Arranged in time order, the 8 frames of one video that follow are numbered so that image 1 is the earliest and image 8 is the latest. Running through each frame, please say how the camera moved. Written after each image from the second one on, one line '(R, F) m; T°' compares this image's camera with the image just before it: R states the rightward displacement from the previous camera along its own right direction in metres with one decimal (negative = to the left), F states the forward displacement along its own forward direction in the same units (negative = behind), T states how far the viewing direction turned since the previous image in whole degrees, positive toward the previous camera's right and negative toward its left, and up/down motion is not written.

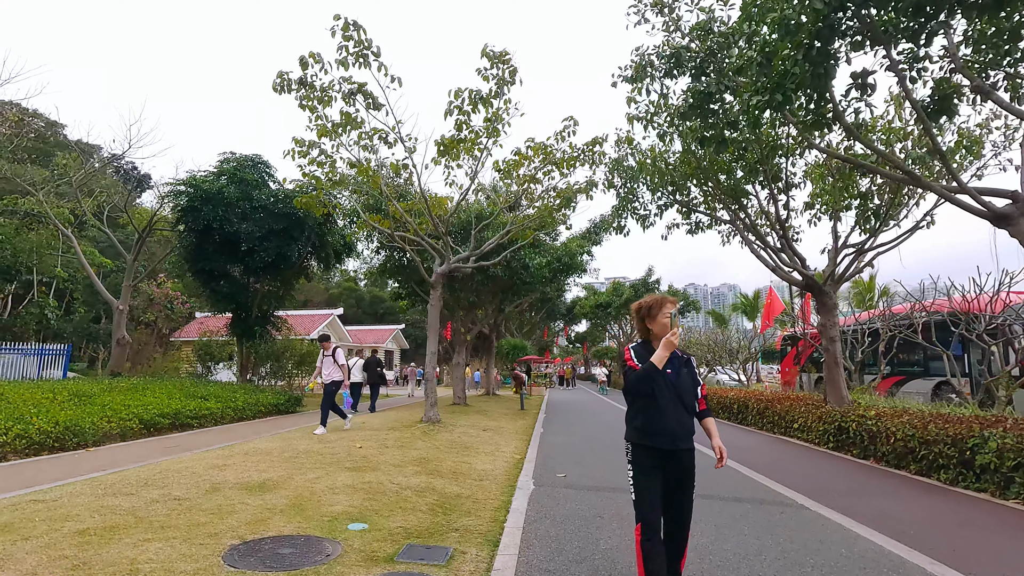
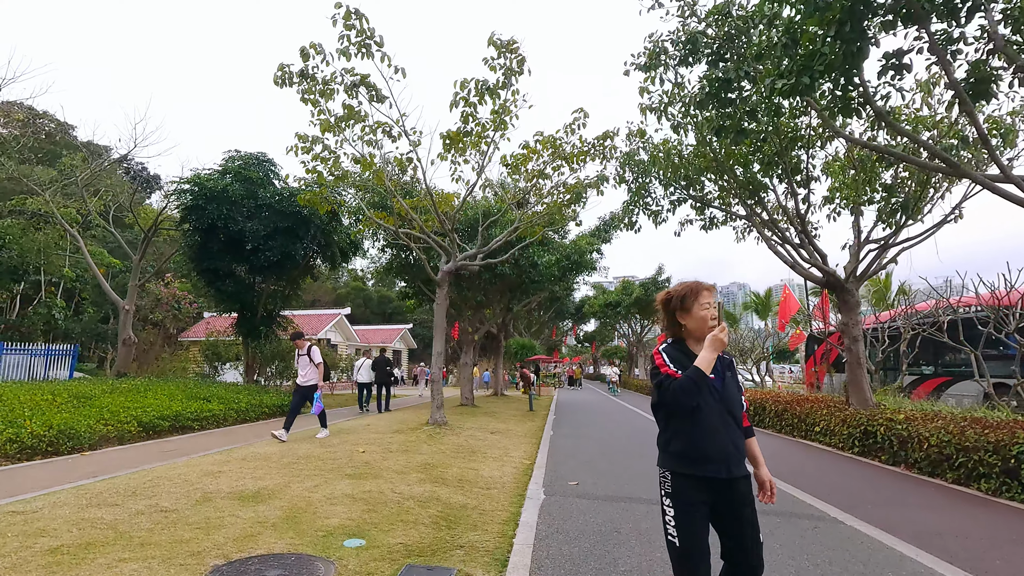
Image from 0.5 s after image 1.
(0.0, +0.4) m; -1°
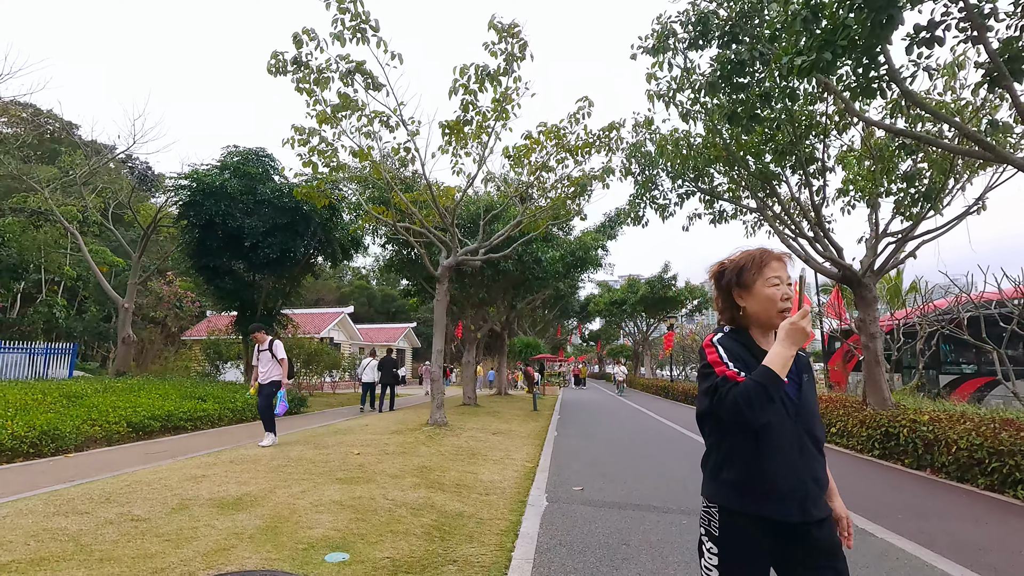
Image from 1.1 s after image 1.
(0.0, +0.4) m; 0°
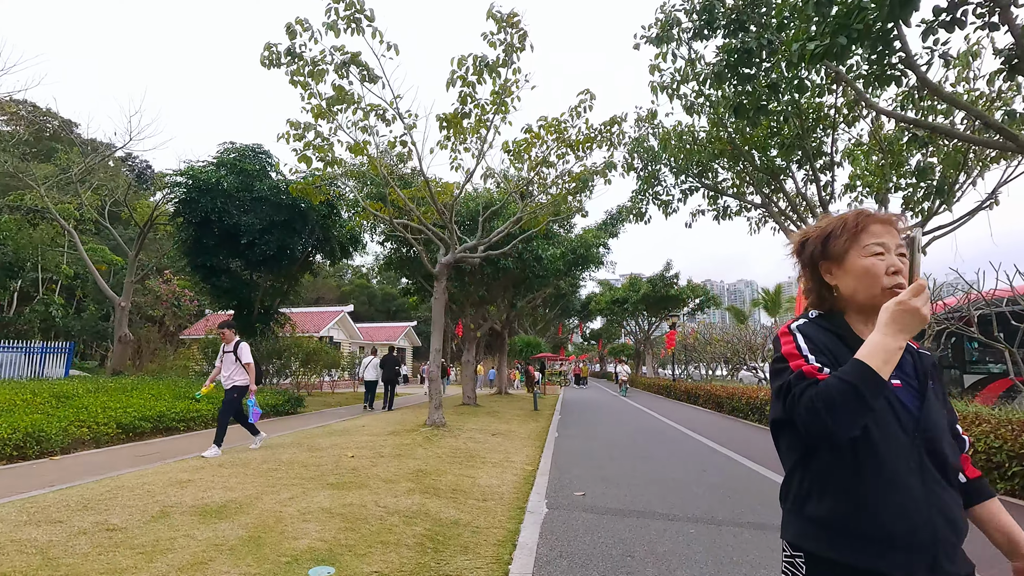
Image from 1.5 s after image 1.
(0.0, +0.3) m; 0°
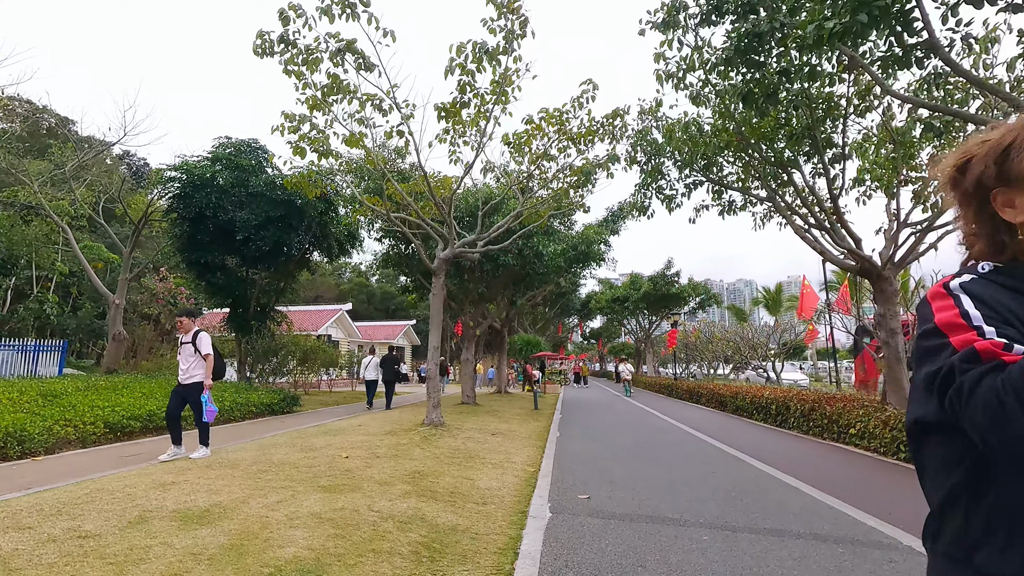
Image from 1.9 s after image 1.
(0.0, +0.3) m; 0°
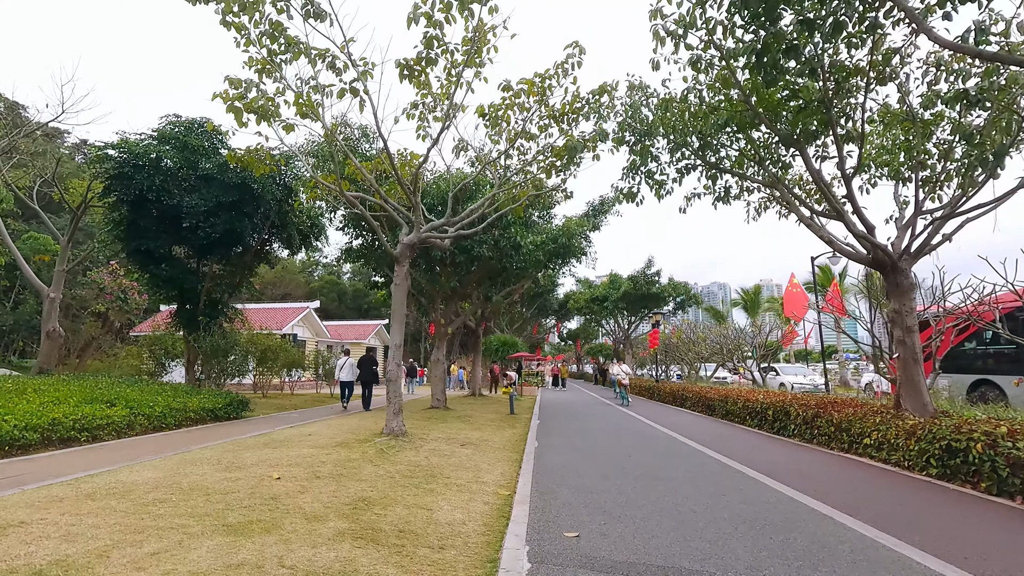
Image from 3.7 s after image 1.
(0.0, +1.3) m; +2°
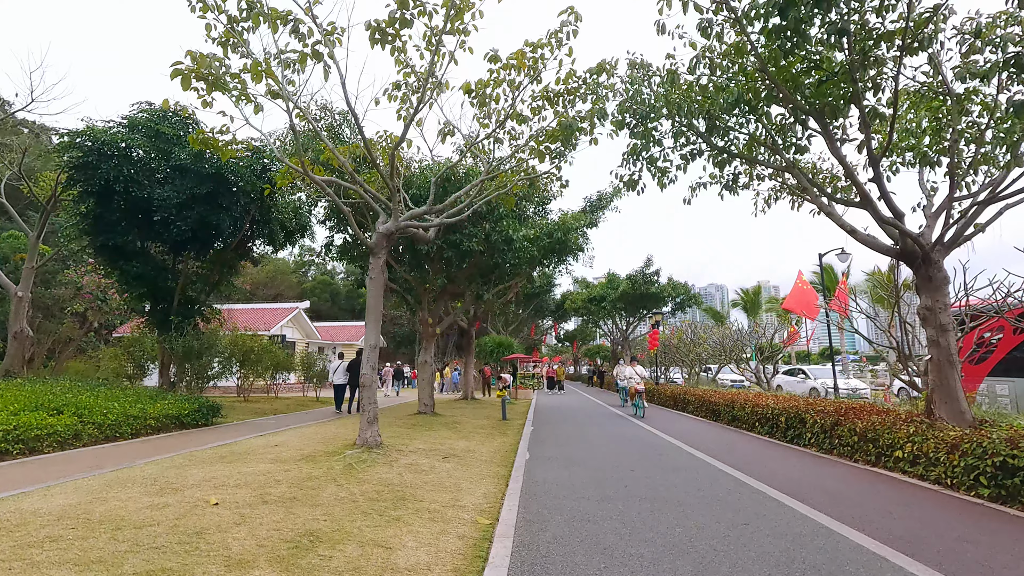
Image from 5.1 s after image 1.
(+0.1, +1.0) m; 0°
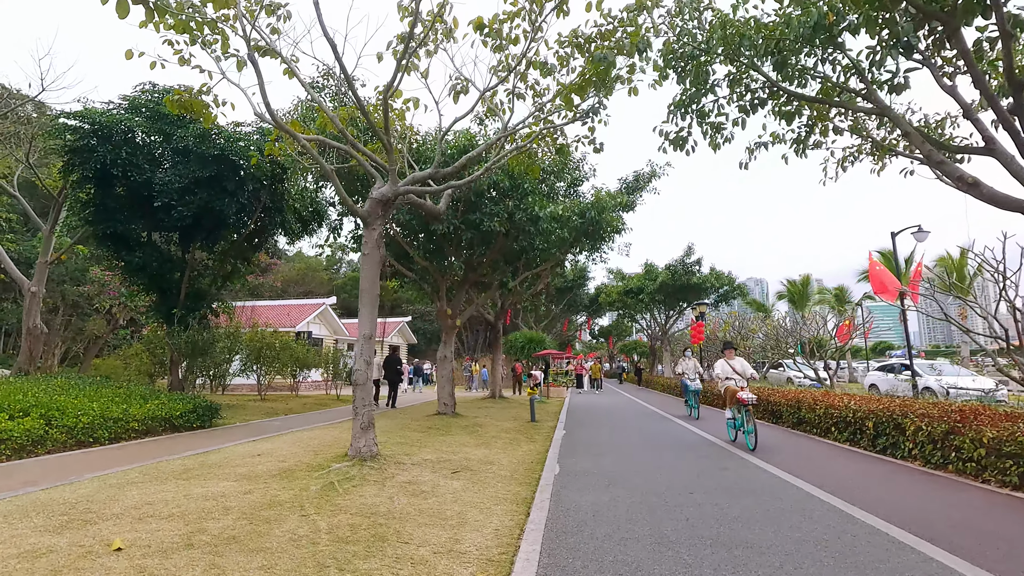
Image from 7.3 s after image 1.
(+0.1, +1.6) m; -3°
